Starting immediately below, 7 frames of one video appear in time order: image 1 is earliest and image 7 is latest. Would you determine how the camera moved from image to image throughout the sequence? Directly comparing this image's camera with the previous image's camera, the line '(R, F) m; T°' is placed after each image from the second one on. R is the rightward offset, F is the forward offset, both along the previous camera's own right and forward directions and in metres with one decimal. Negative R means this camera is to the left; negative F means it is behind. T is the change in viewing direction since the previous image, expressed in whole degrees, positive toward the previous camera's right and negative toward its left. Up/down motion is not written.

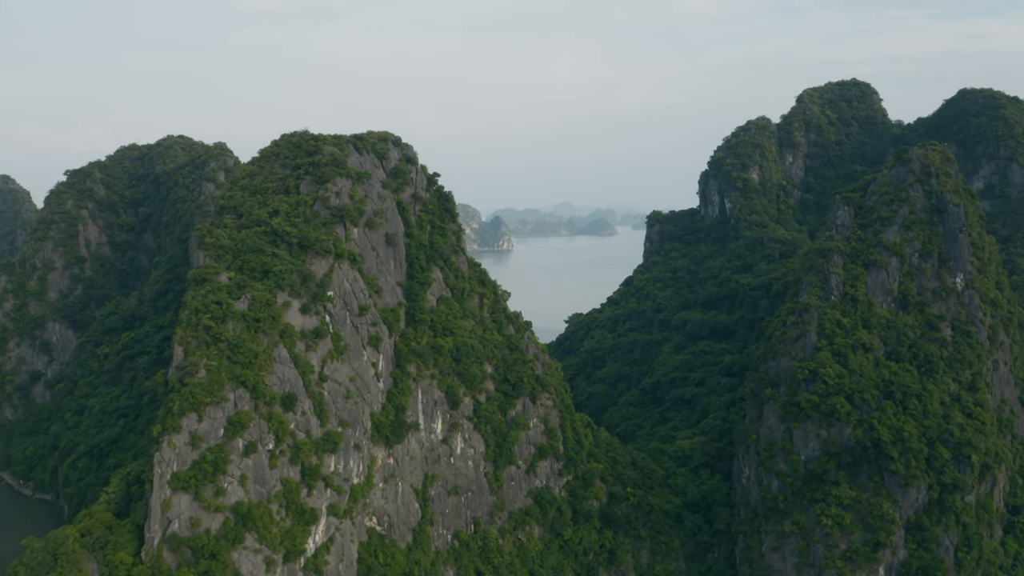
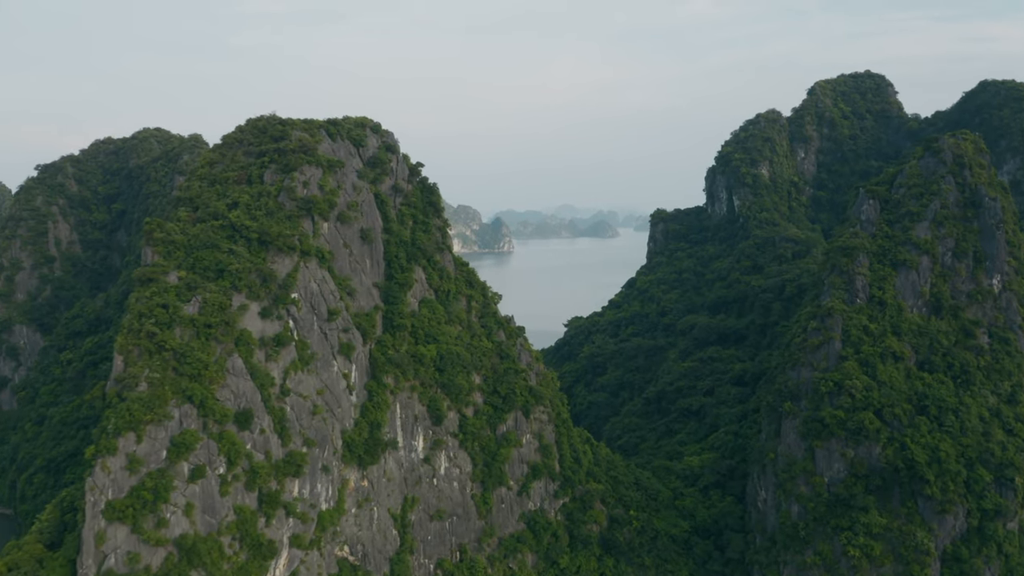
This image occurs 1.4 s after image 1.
(+0.4, +3.0) m; 0°
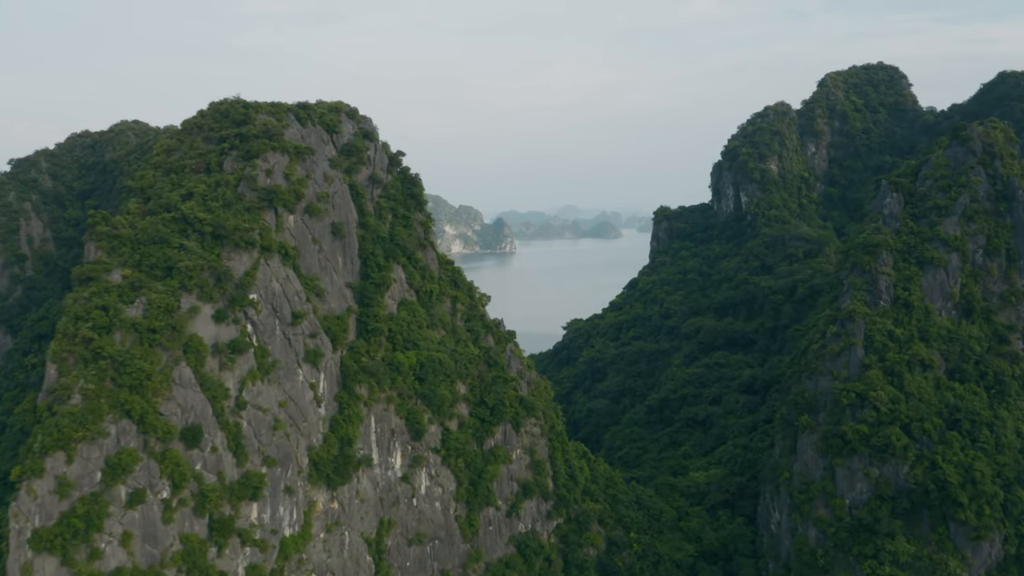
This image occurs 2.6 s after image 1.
(+0.5, +2.5) m; 0°
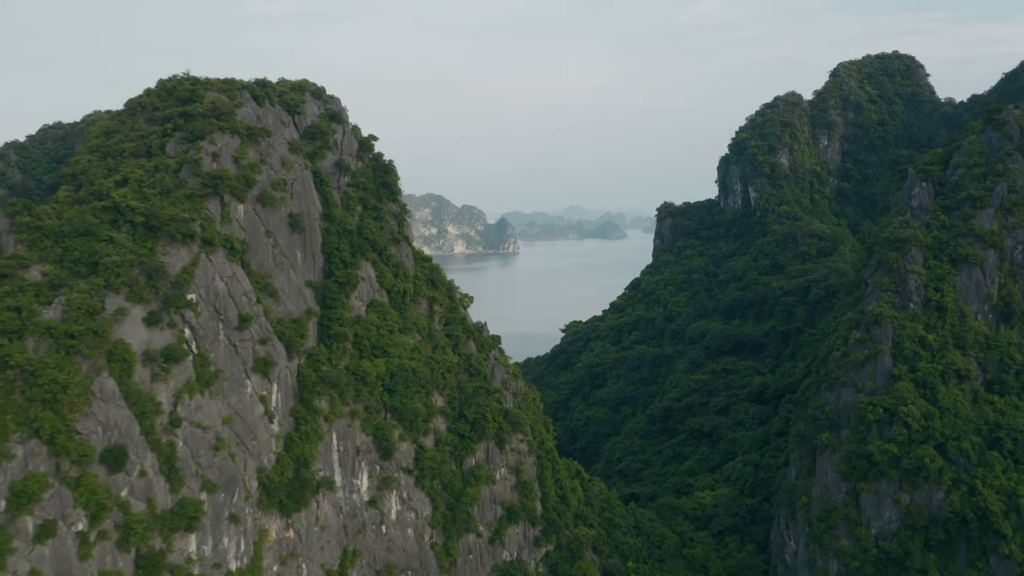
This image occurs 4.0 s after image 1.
(+0.6, +2.7) m; 0°
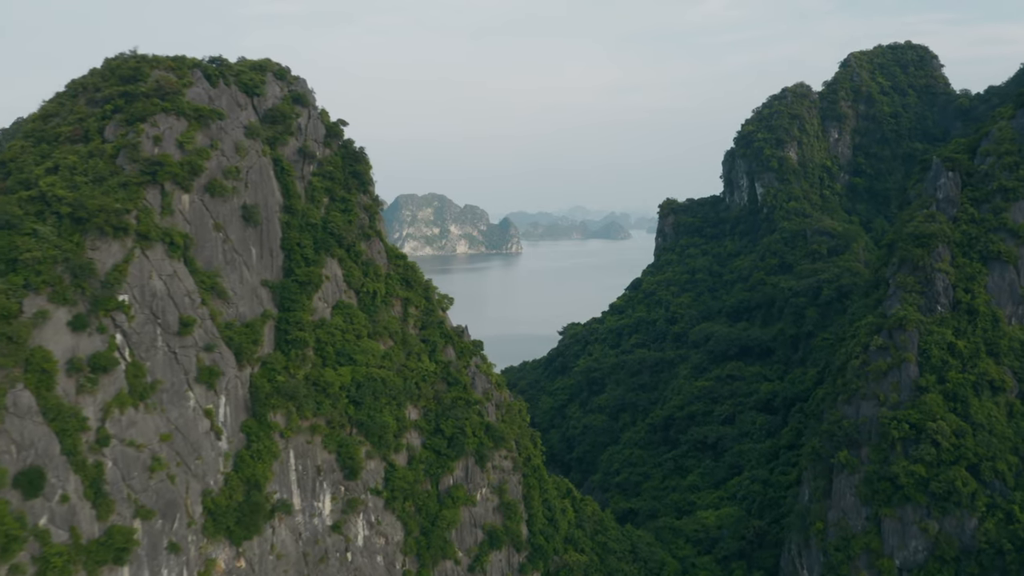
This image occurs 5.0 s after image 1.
(+0.6, +2.2) m; 0°
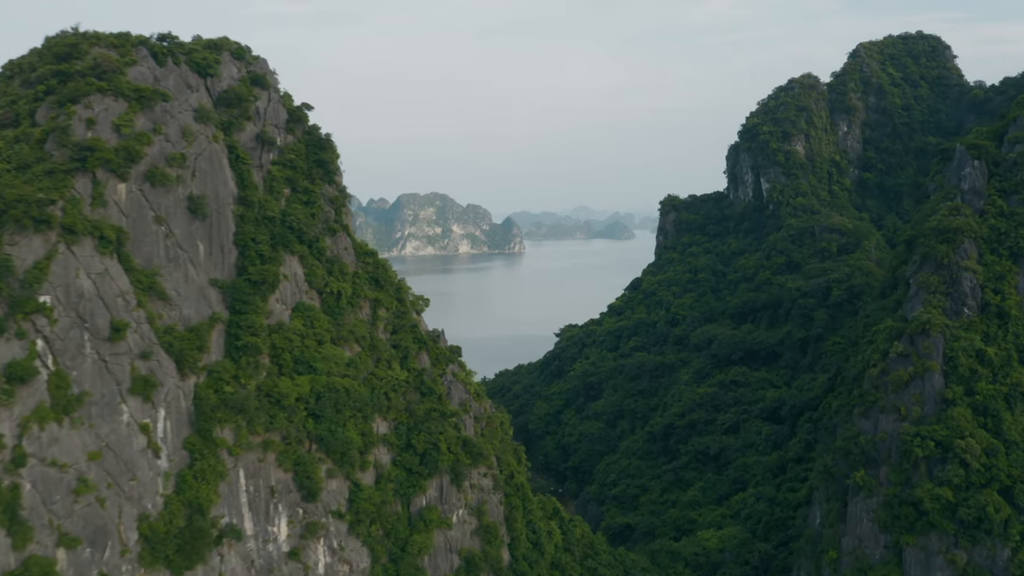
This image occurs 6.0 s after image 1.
(+0.6, +2.0) m; 0°
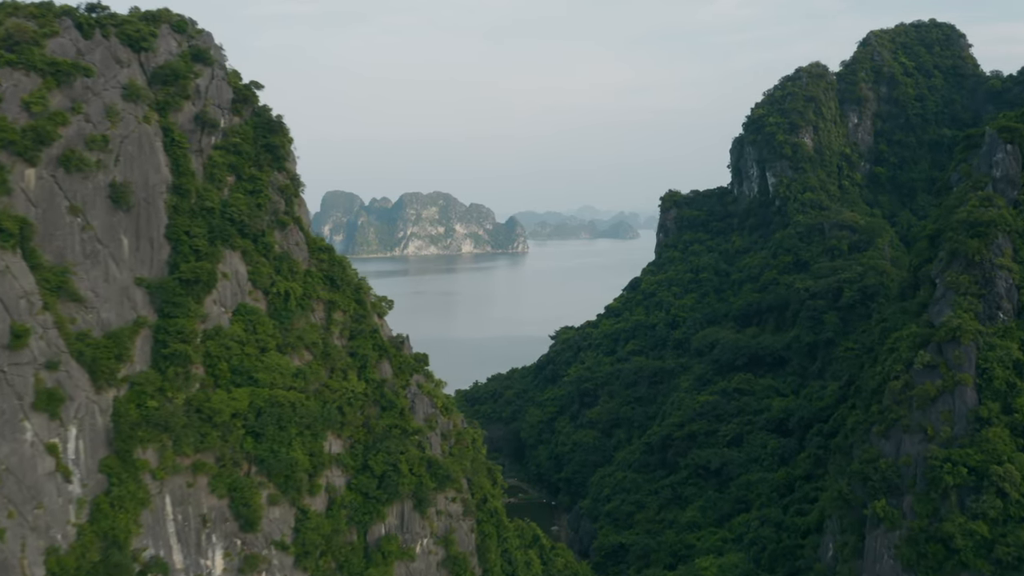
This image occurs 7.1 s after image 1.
(+0.7, +2.2) m; 0°
